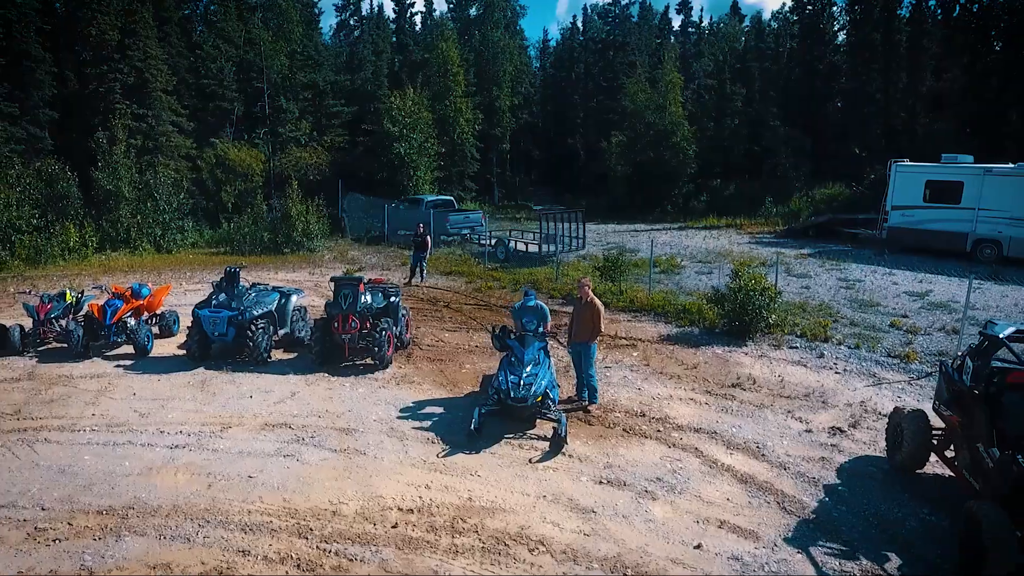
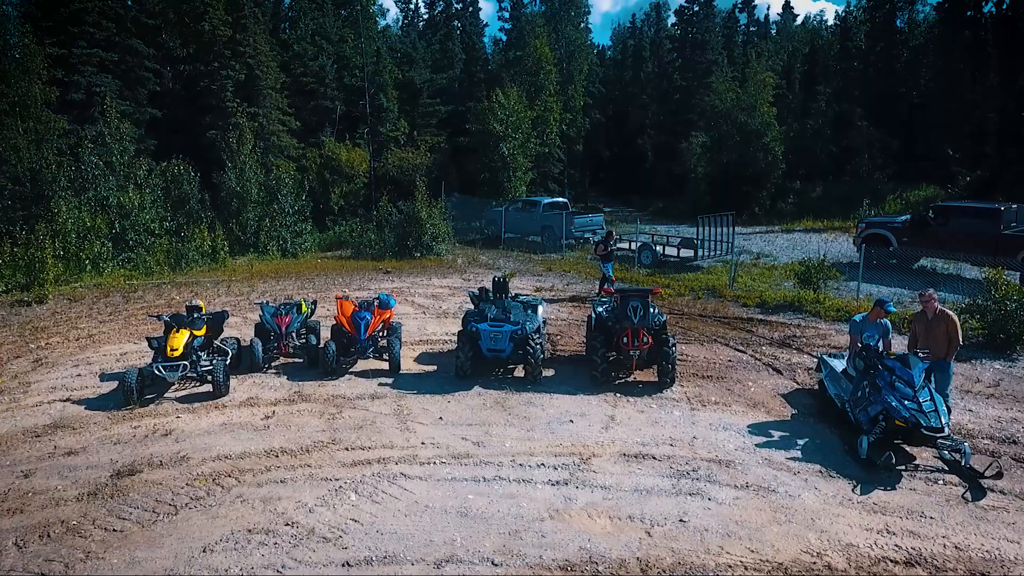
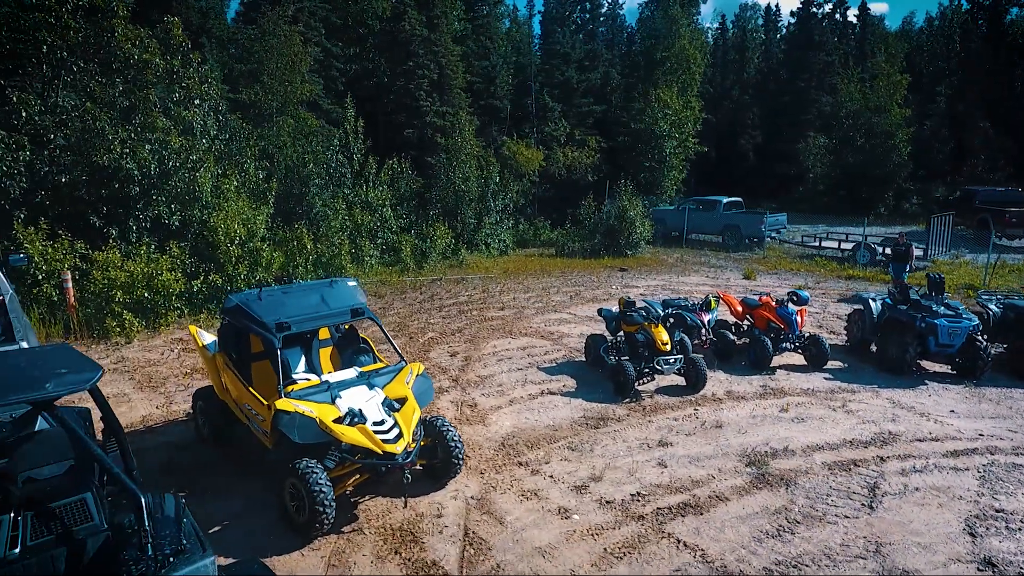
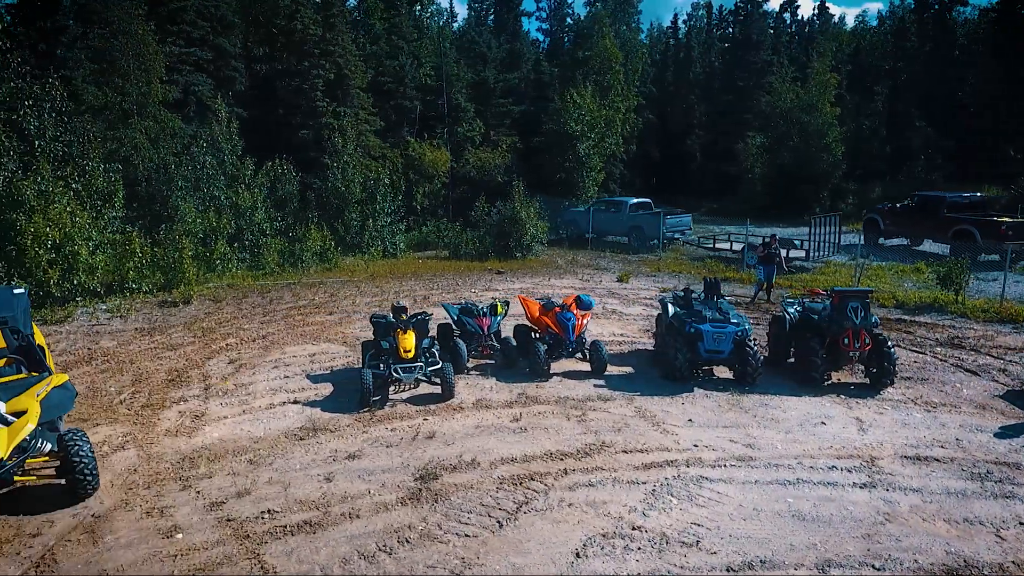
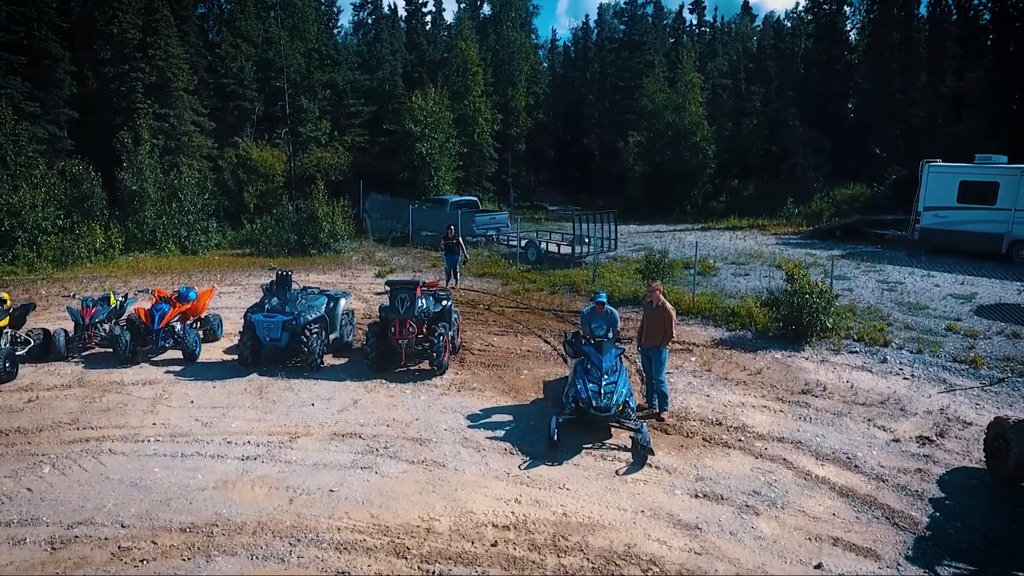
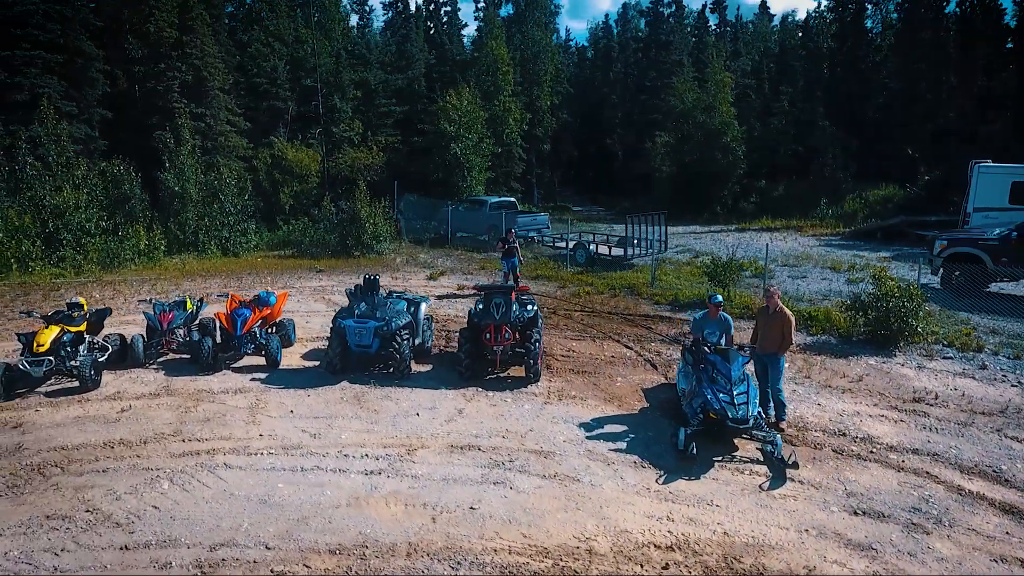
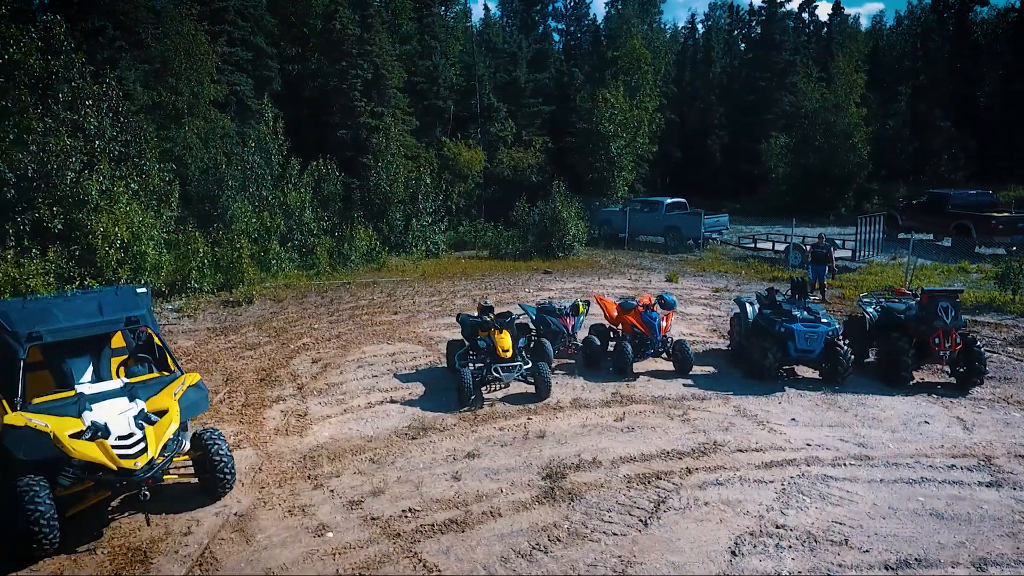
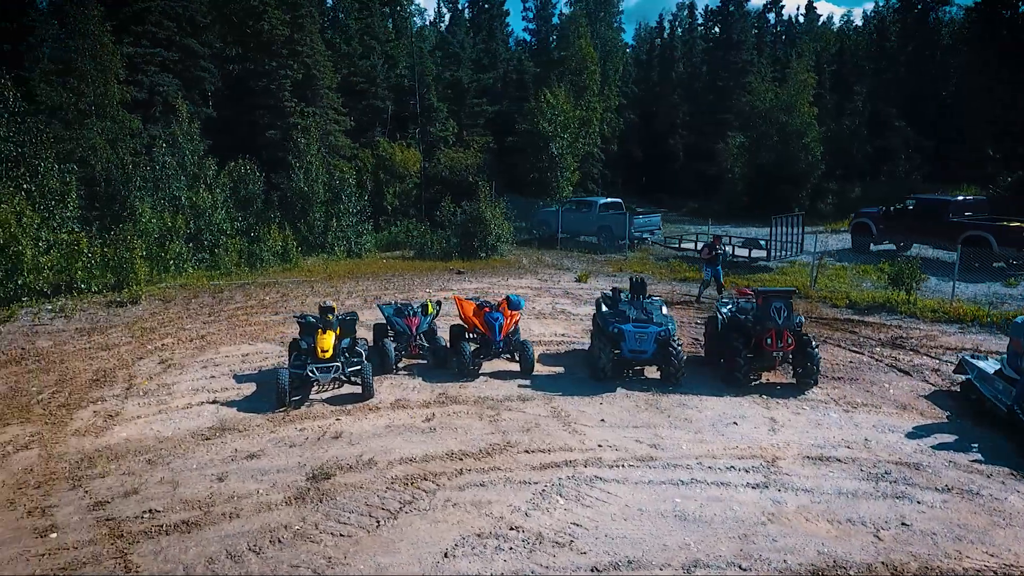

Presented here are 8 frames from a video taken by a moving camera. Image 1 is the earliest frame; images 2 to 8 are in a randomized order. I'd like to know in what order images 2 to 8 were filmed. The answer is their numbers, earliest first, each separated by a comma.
5, 6, 2, 8, 4, 7, 3
